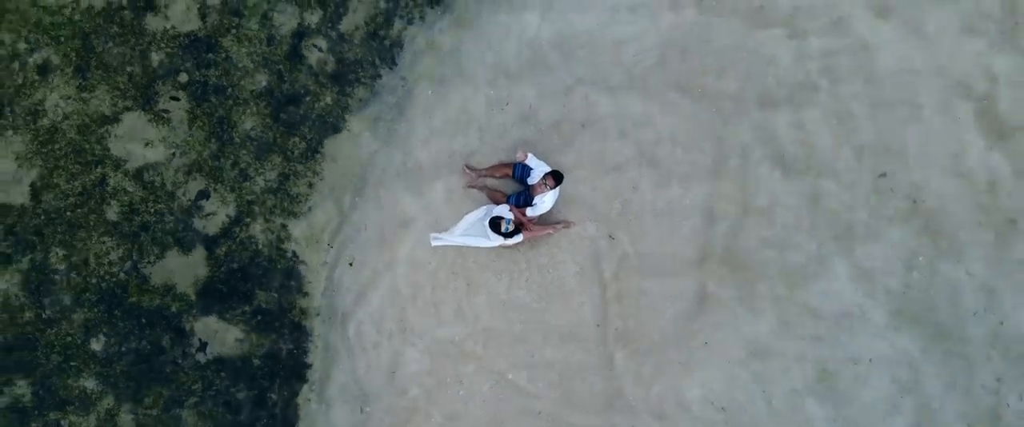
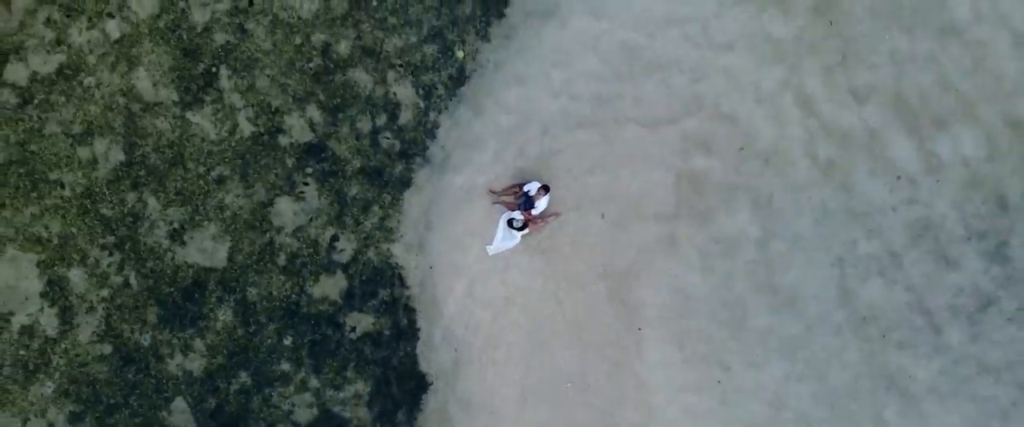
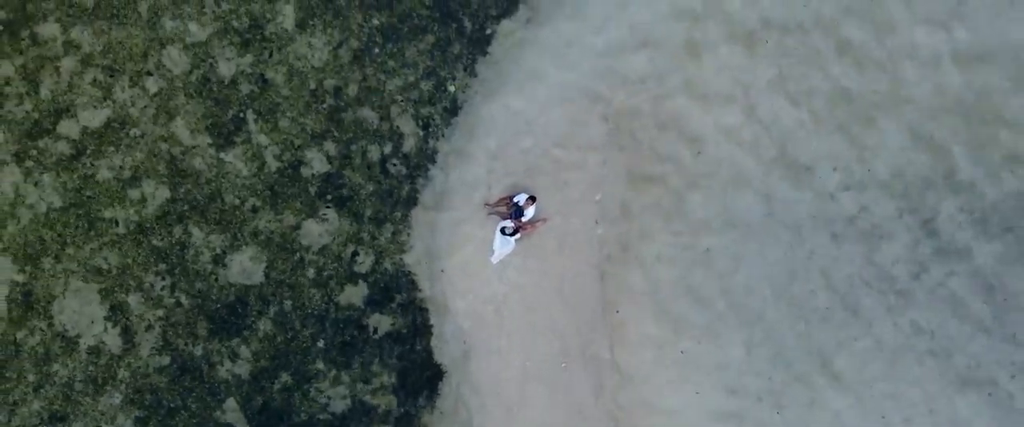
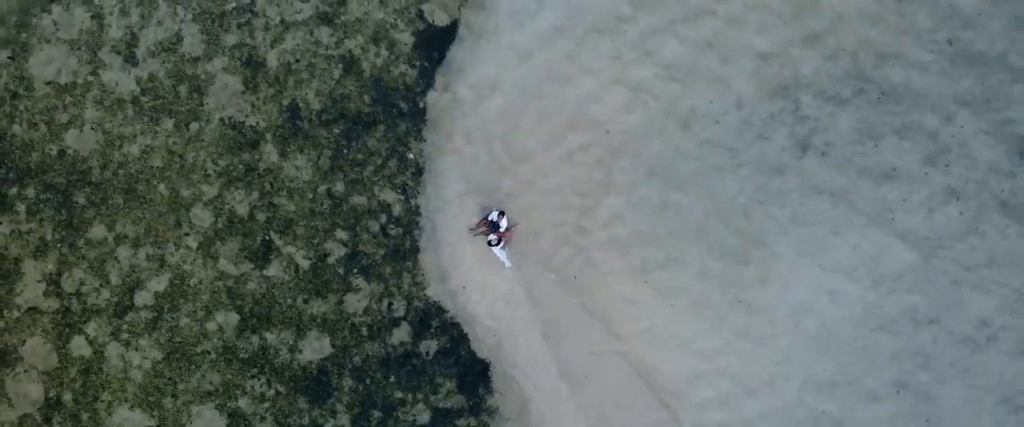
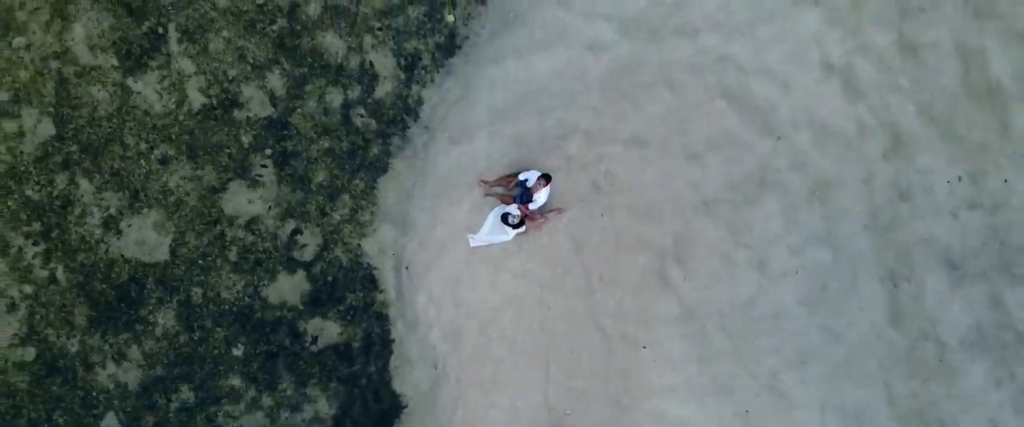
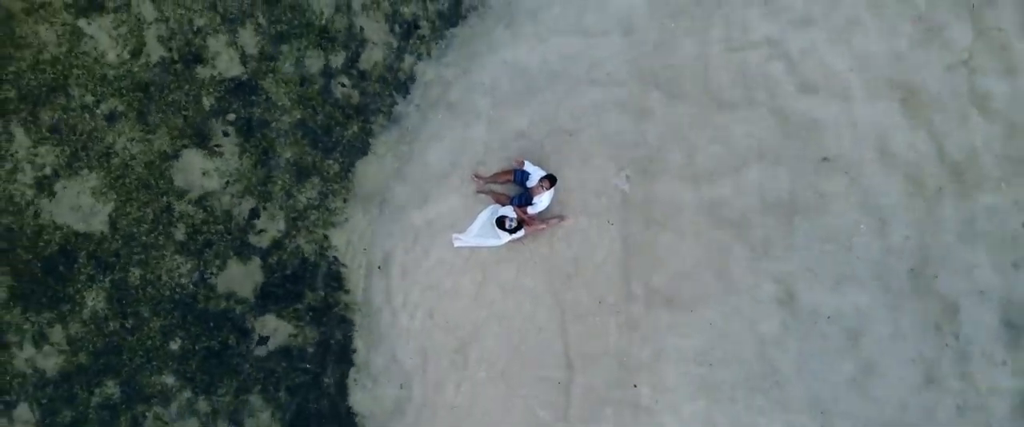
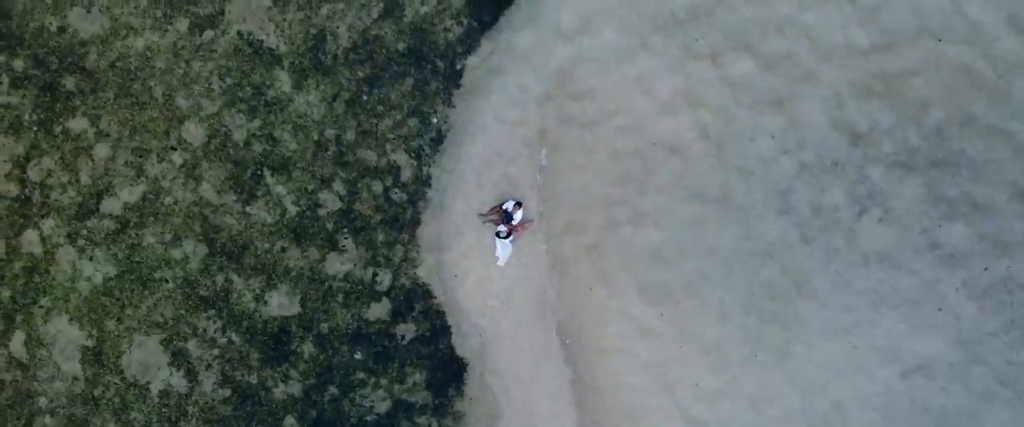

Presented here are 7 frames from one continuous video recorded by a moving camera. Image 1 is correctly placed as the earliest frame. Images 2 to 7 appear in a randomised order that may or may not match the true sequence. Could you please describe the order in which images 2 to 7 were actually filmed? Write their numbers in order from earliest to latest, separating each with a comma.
6, 5, 2, 3, 7, 4
